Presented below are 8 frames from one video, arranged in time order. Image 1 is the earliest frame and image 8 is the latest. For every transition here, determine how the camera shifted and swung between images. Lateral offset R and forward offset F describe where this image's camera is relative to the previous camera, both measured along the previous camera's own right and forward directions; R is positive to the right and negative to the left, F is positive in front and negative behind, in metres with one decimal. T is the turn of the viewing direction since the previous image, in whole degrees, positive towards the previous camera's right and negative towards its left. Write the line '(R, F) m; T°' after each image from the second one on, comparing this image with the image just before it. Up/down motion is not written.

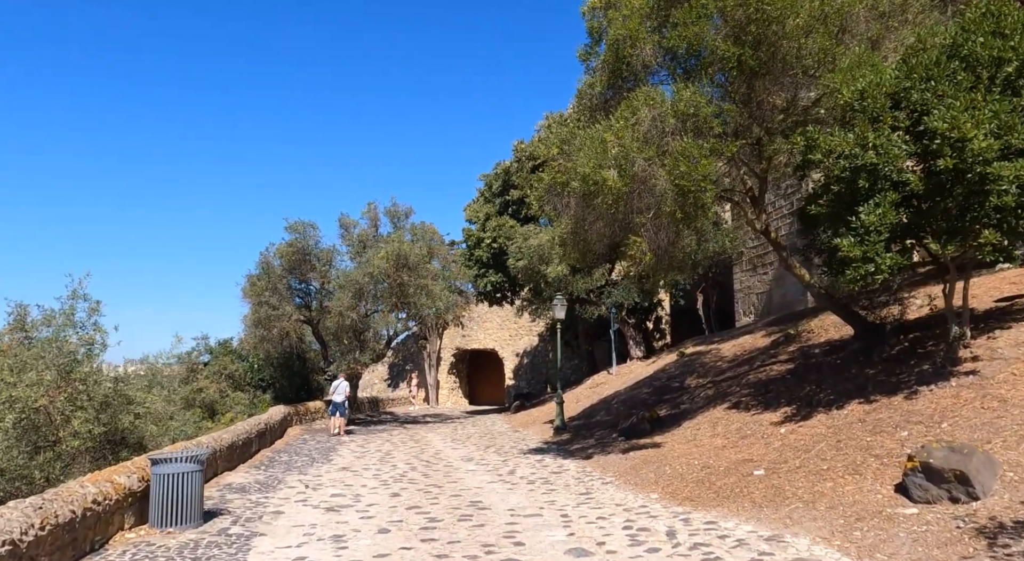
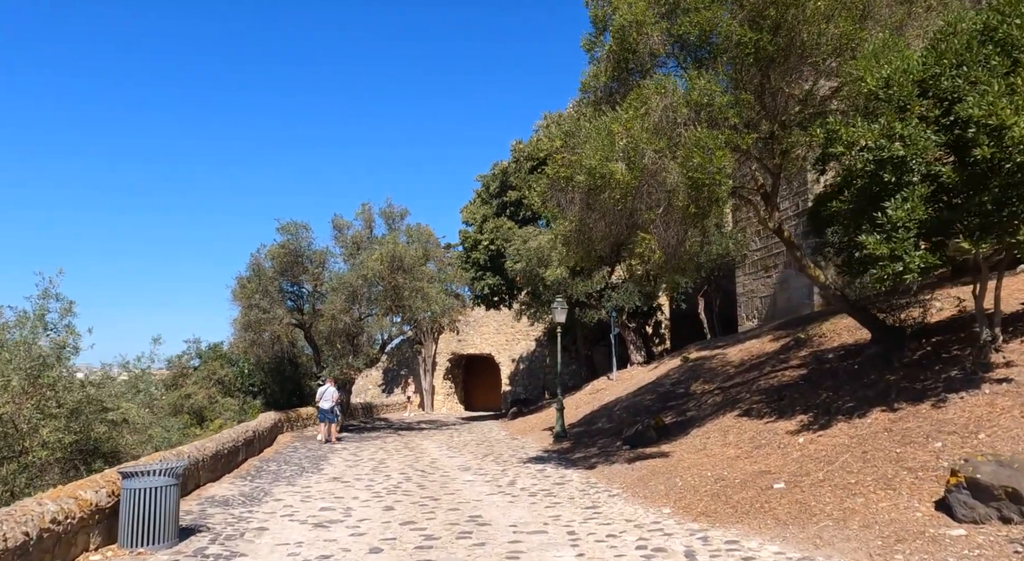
(-0.1, +0.6) m; 0°
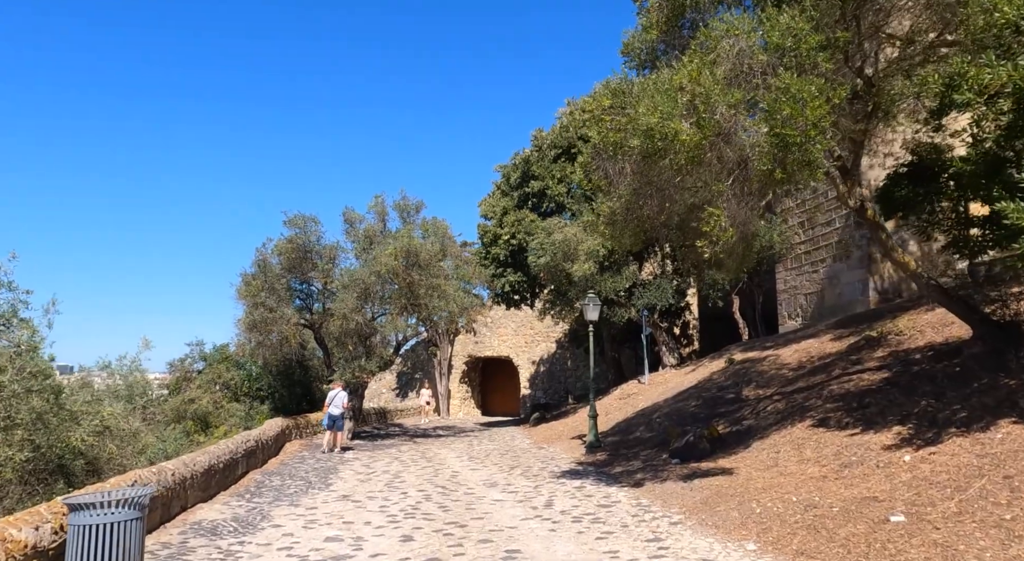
(-0.3, +1.6) m; -1°
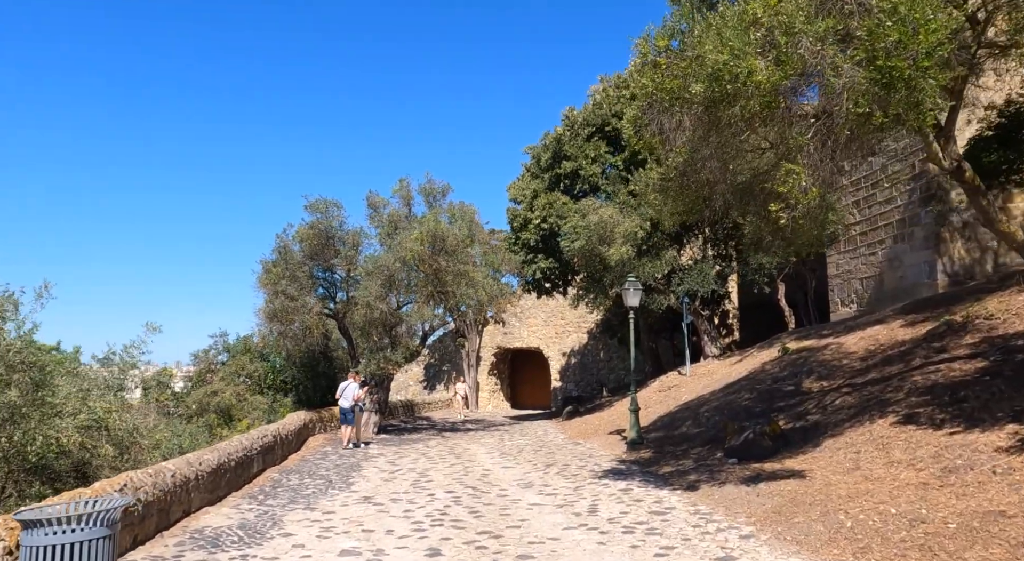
(-0.1, +1.1) m; -2°
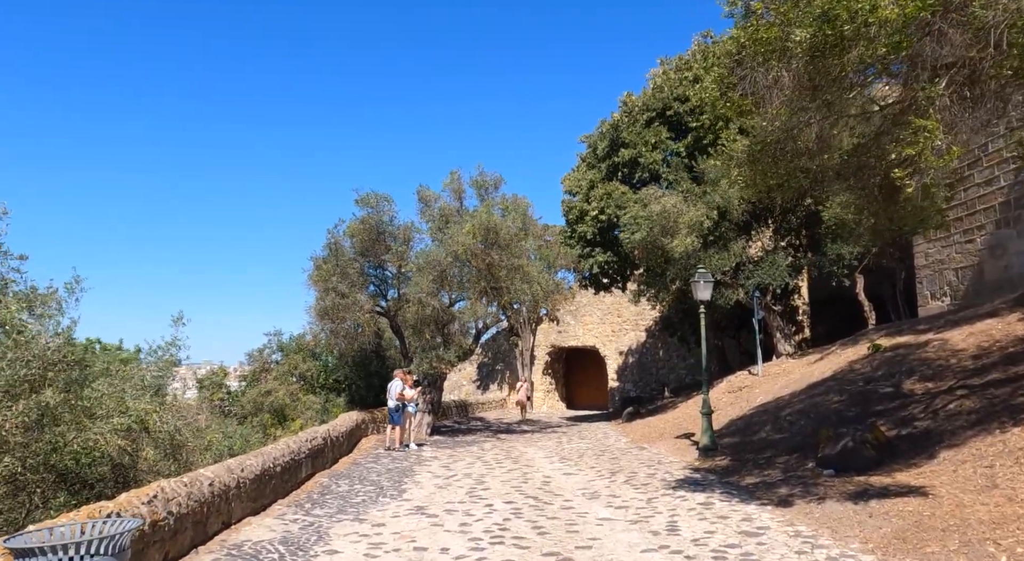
(-0.2, +1.0) m; -4°
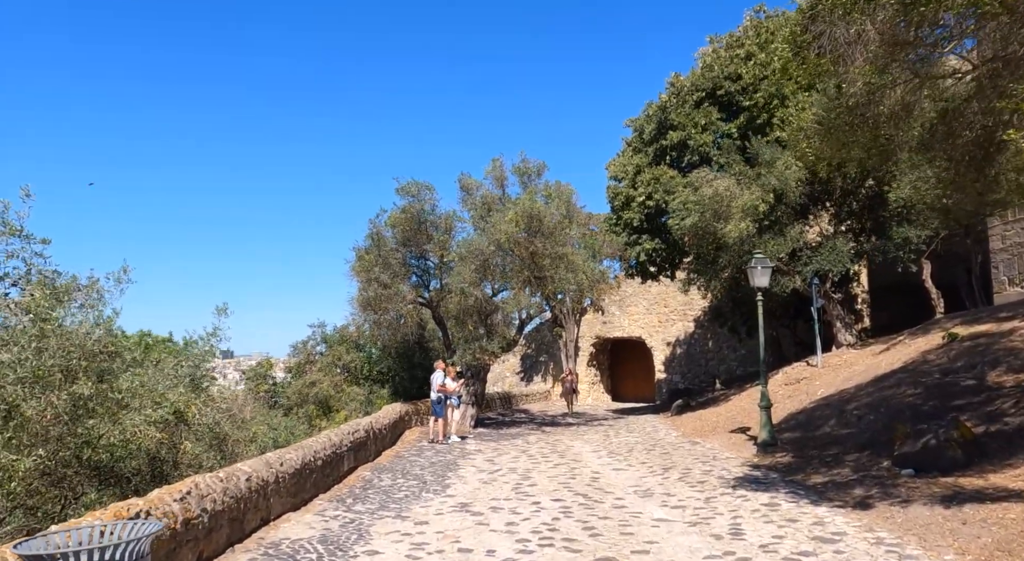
(-0.1, +0.5) m; -3°
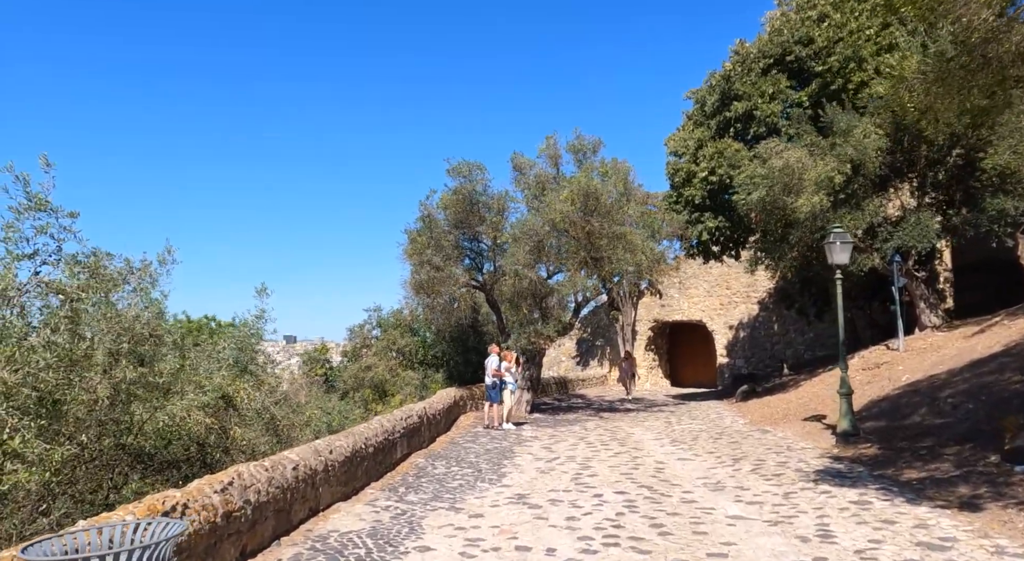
(-0.1, +0.6) m; -4°
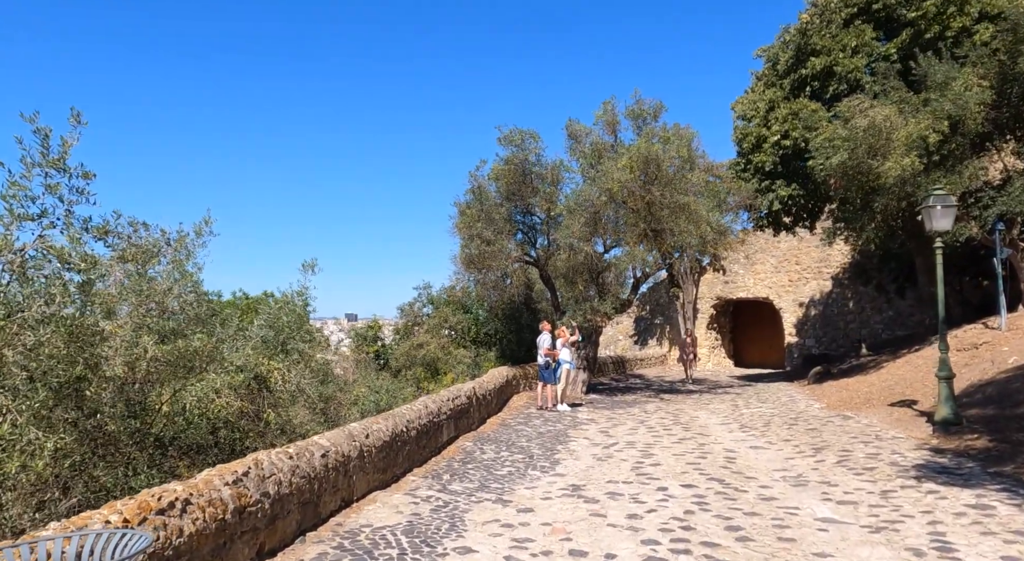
(0.0, +1.0) m; -4°
